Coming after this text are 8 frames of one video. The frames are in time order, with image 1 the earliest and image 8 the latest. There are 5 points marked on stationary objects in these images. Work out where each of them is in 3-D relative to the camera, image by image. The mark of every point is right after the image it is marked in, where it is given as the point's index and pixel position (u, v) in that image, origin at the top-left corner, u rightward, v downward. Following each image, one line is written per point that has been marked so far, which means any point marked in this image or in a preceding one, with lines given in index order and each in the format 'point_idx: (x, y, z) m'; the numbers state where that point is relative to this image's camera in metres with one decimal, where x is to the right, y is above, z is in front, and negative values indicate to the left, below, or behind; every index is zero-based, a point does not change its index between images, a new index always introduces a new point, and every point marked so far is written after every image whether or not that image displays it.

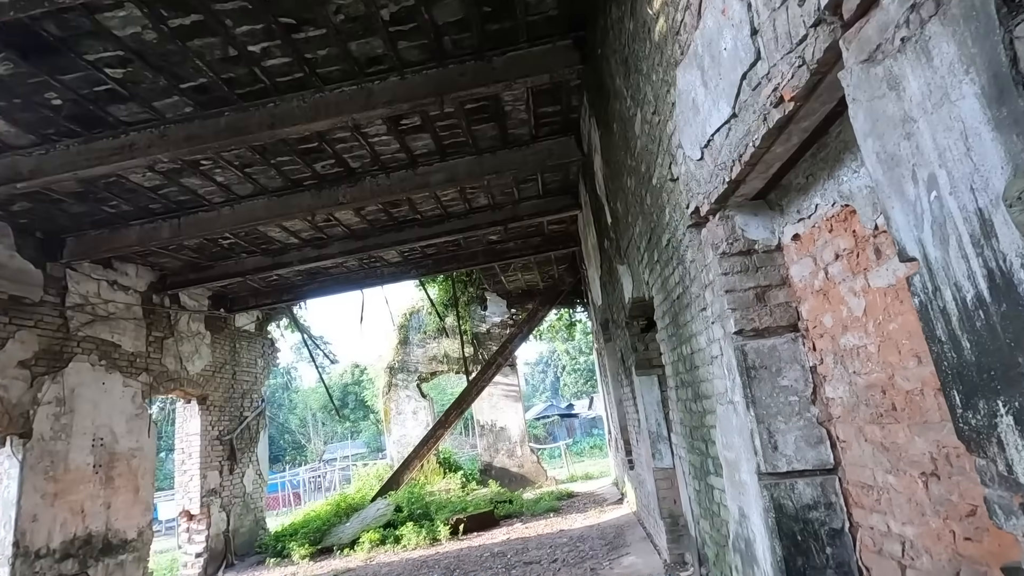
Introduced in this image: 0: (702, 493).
0: (+0.9, -1.0, +2.6) m
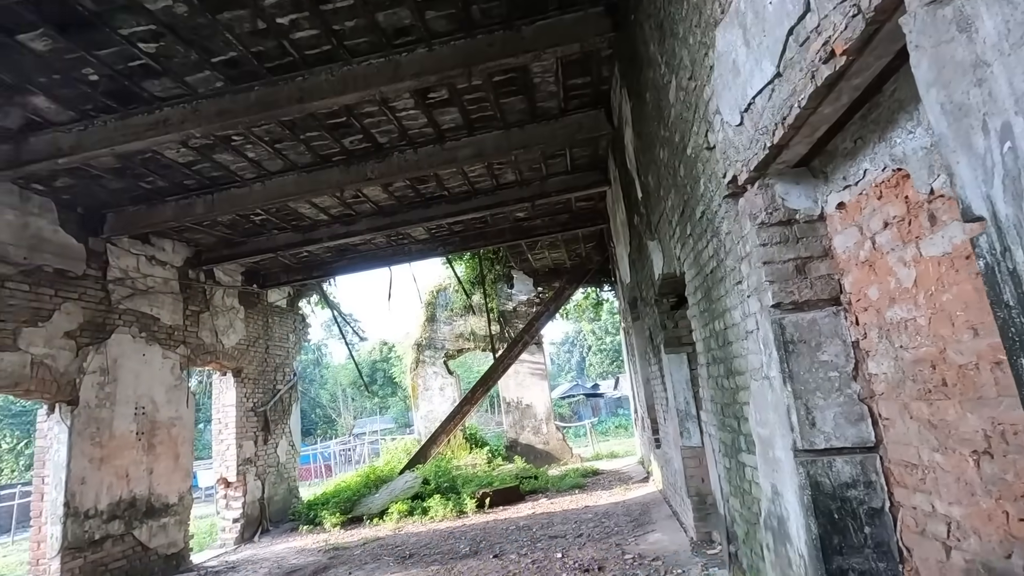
0: (+1.0, -0.9, +2.5) m
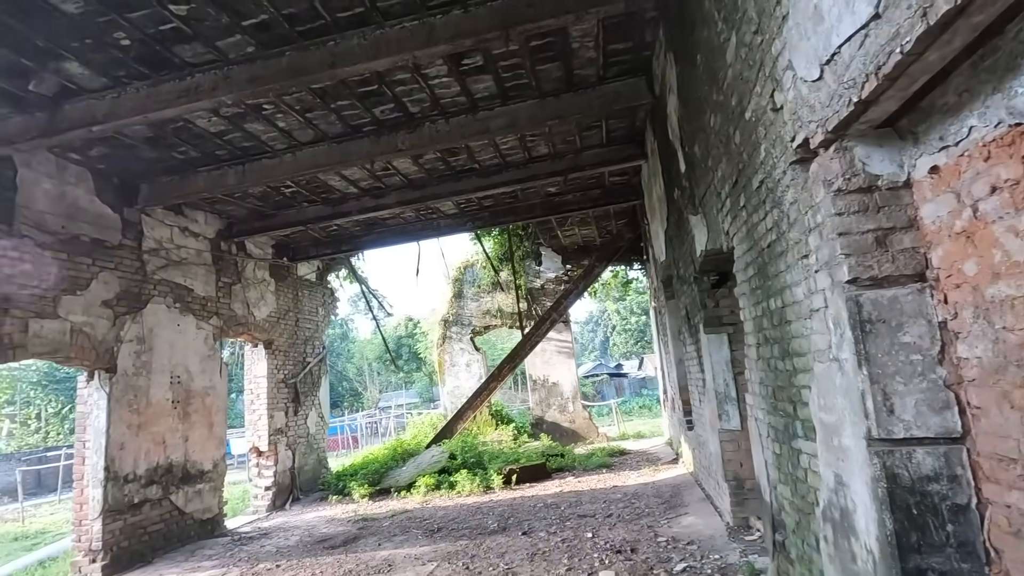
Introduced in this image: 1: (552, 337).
0: (+1.2, -0.8, +2.4) m
1: (+0.7, -0.9, +9.9) m
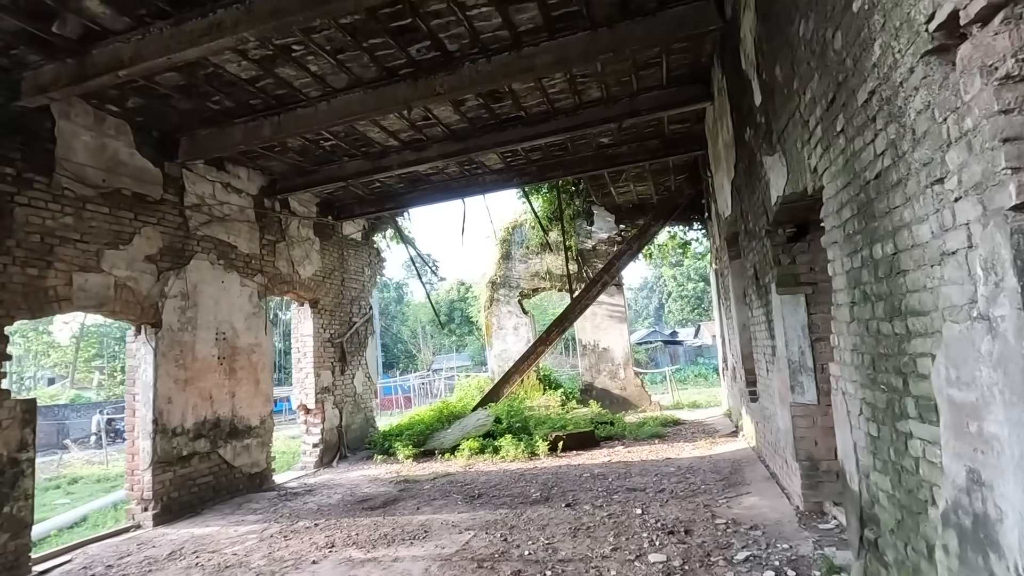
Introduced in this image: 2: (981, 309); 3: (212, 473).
0: (+1.3, -0.6, +1.9) m
1: (+1.6, -0.2, +9.4) m
2: (+1.1, 0.0, +1.3) m
3: (-3.0, -1.9, +5.4) m
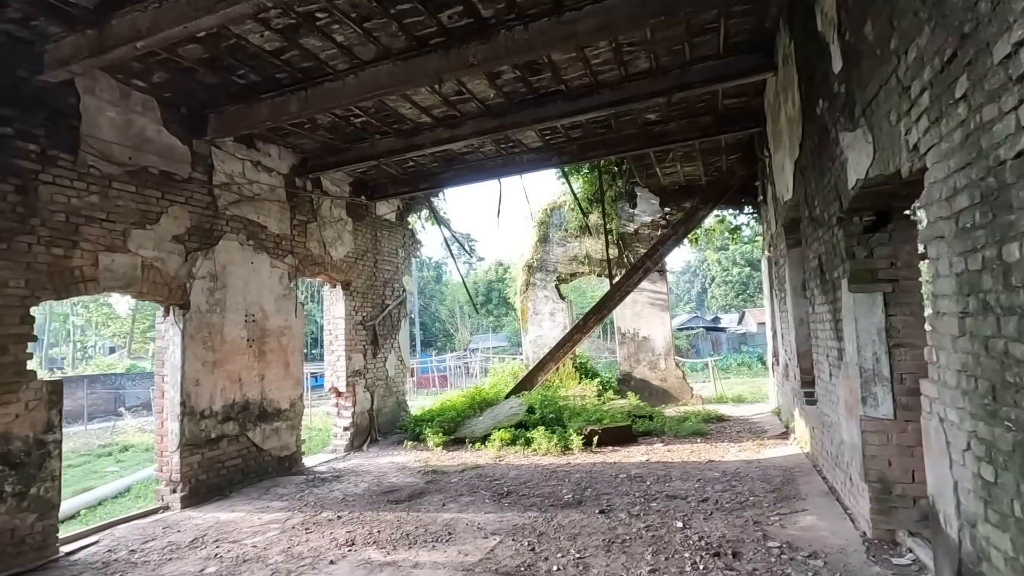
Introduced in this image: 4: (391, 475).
0: (+1.4, -0.6, +1.5) m
1: (+2.2, 0.0, +9.0) m
2: (+1.2, -0.1, +0.9) m
3: (-2.7, -1.7, +5.4) m
4: (-1.3, -1.9, +5.5) m
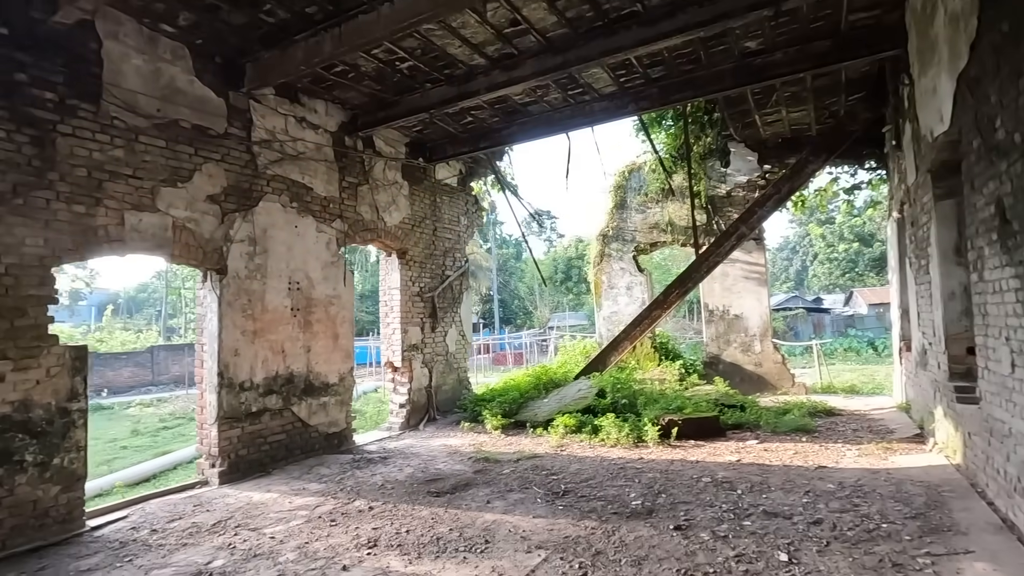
0: (+1.3, -0.4, +0.6) m
1: (+3.3, +0.4, +7.8) m
2: (+1.0, 0.0, 0.0) m
3: (-2.2, -1.4, +5.1) m
4: (-0.7, -1.6, +5.0) m
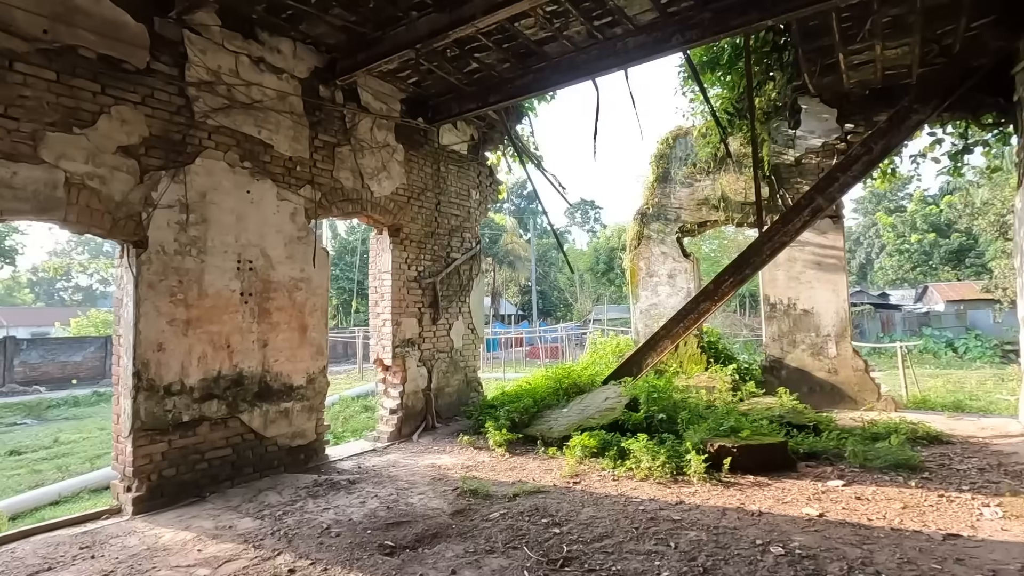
0: (+1.0, -0.4, -0.7) m
1: (+3.5, +0.6, +6.4) m
2: (+0.6, +0.1, -1.2) m
3: (-2.2, -1.2, +4.1) m
4: (-0.7, -1.5, +3.9) m
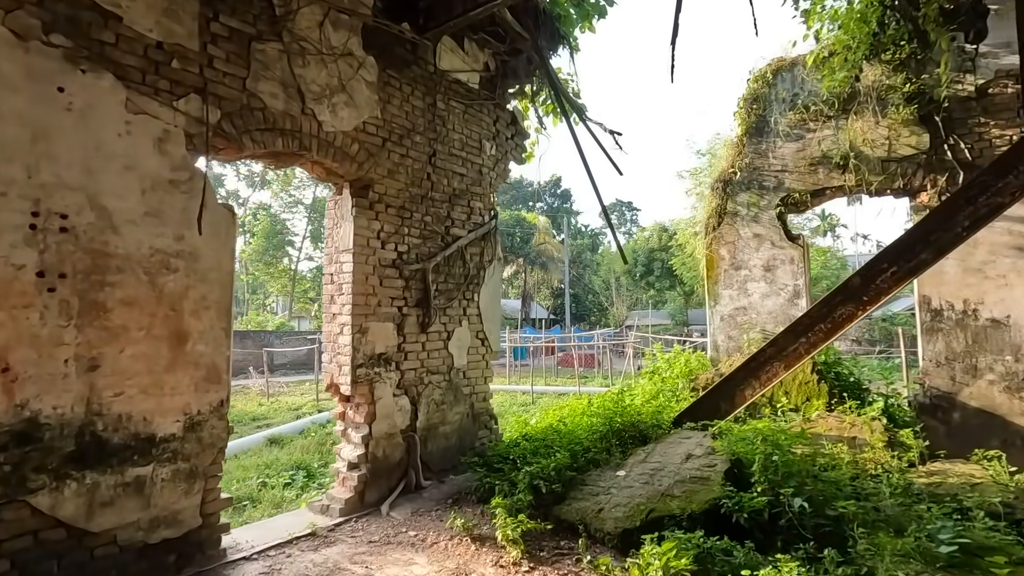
0: (+0.8, -0.3, -2.7) m
1: (+3.7, +0.6, +4.1) m
2: (+0.4, +0.2, -3.3) m
3: (-2.1, -1.1, +2.2) m
4: (-0.6, -1.4, +1.9) m
